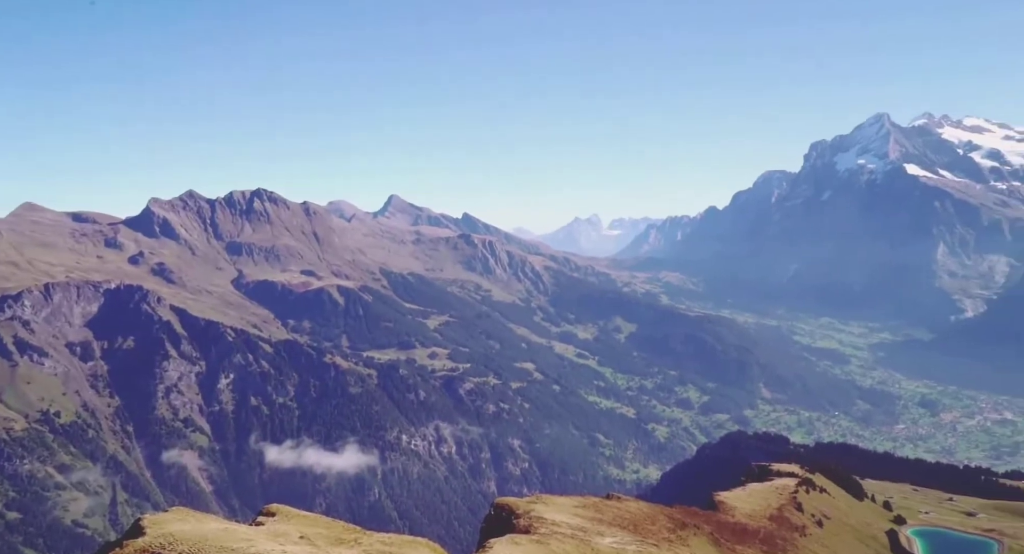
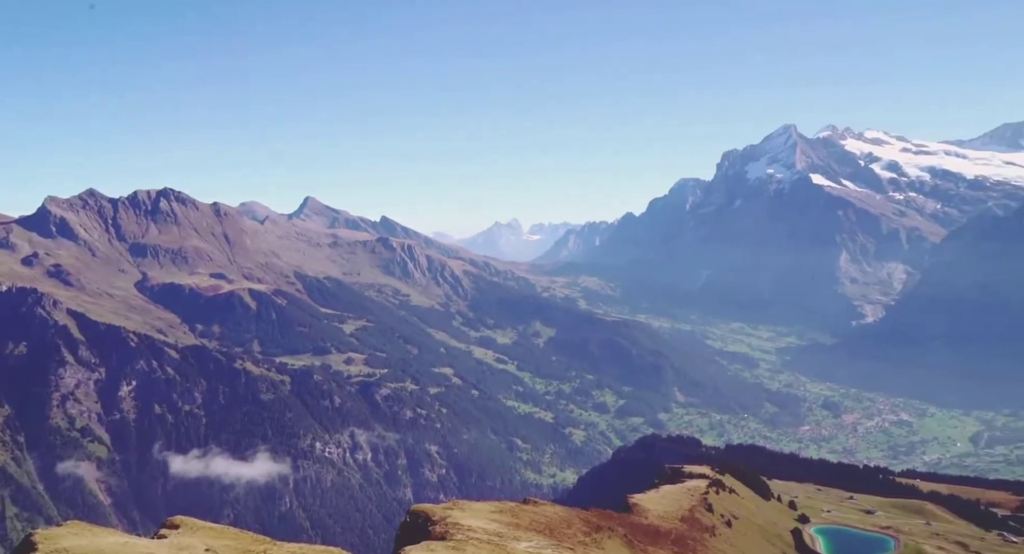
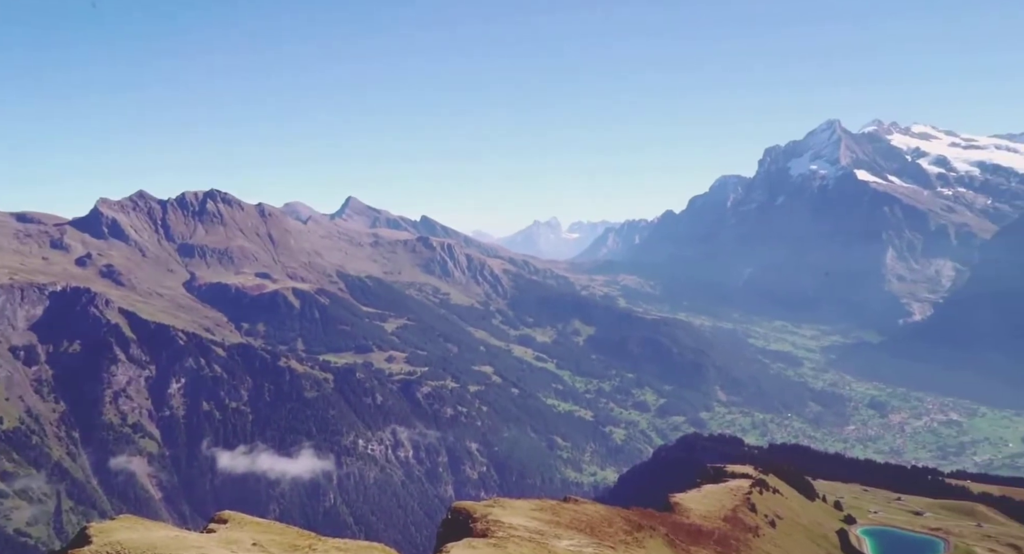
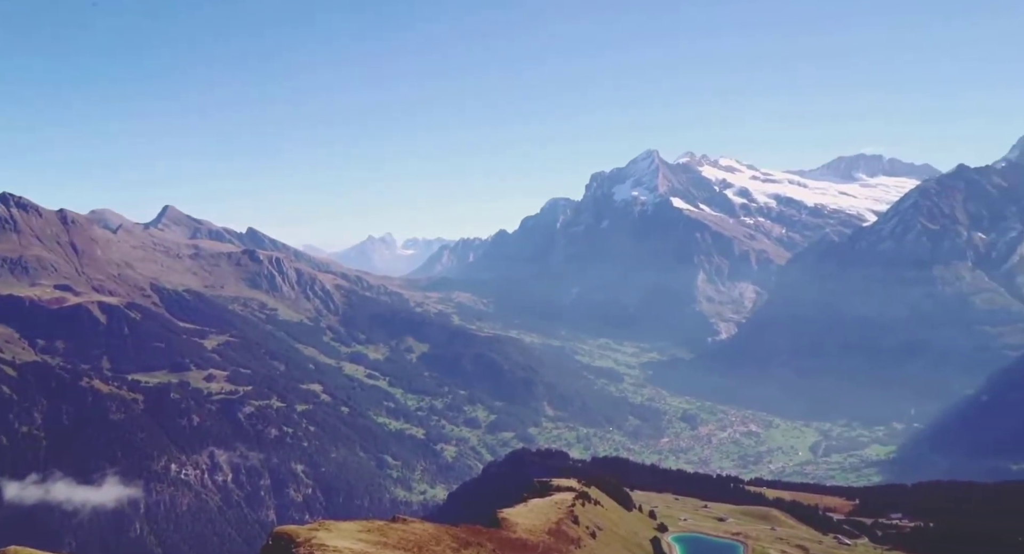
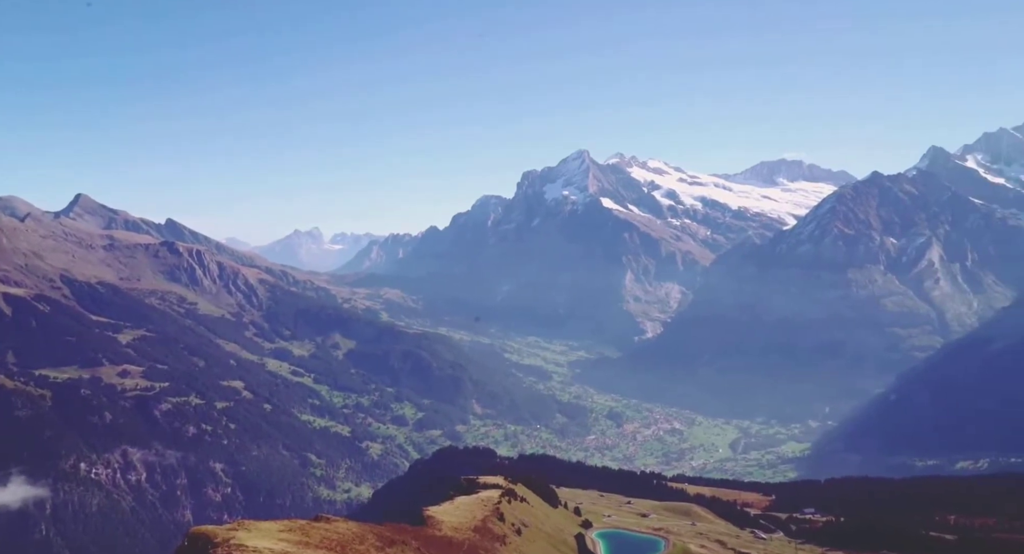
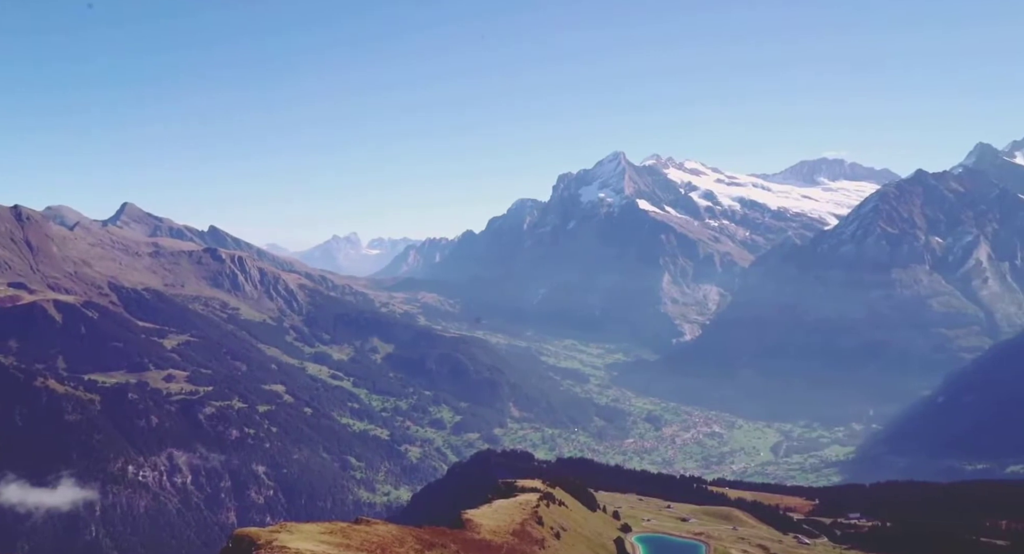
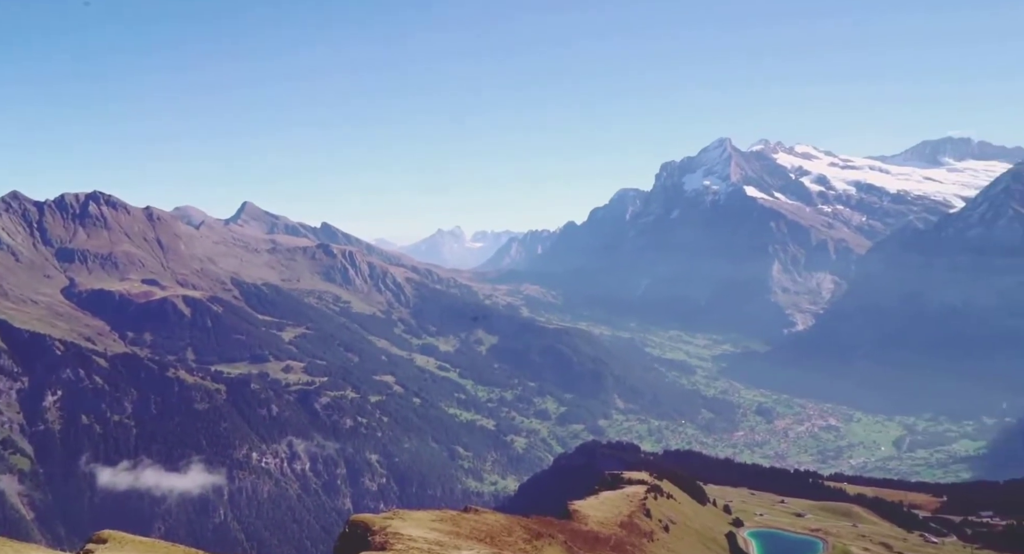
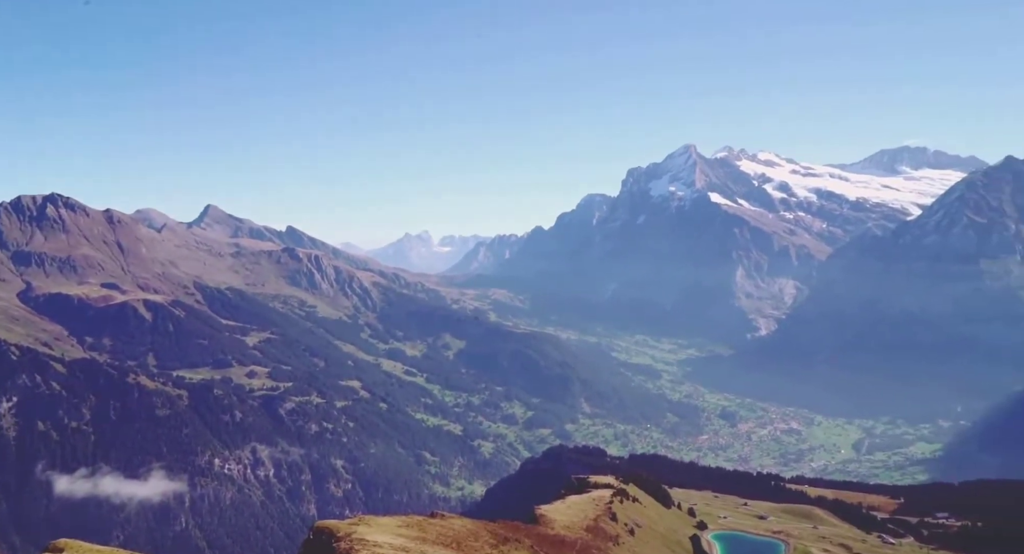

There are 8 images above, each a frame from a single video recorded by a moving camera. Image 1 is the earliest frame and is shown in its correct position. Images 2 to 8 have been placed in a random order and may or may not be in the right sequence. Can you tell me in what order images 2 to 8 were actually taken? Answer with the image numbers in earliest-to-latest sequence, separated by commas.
3, 2, 7, 8, 4, 6, 5
